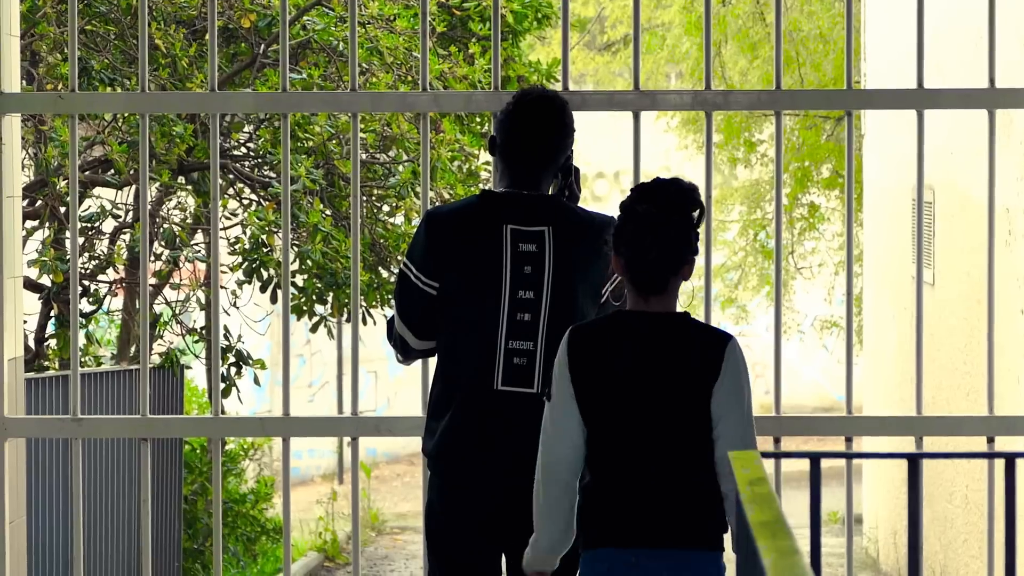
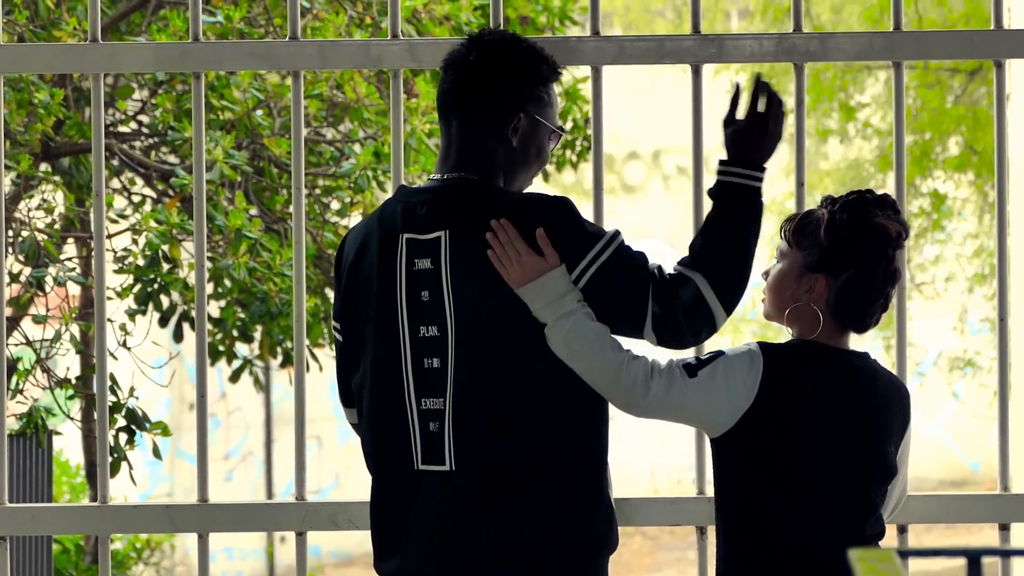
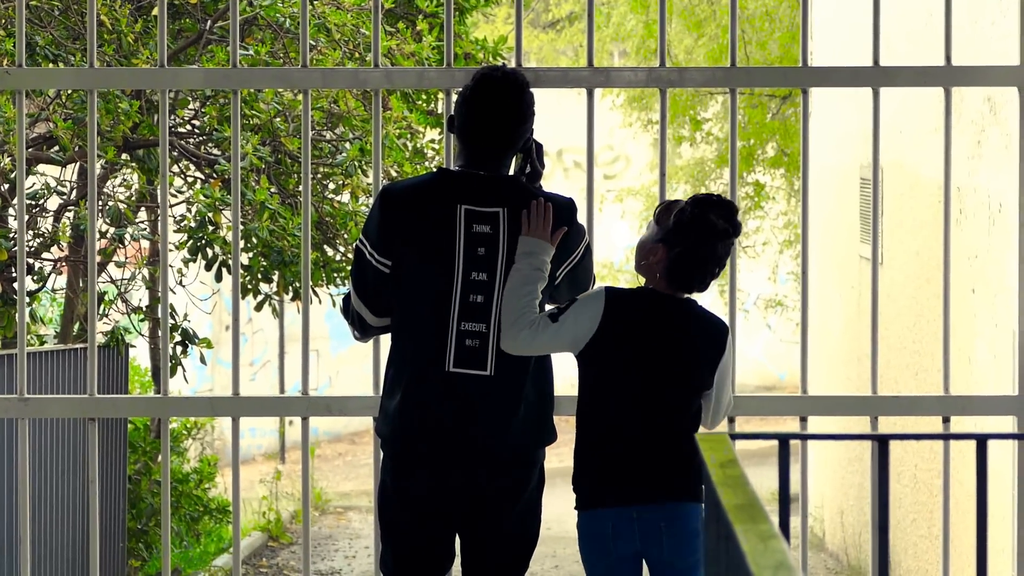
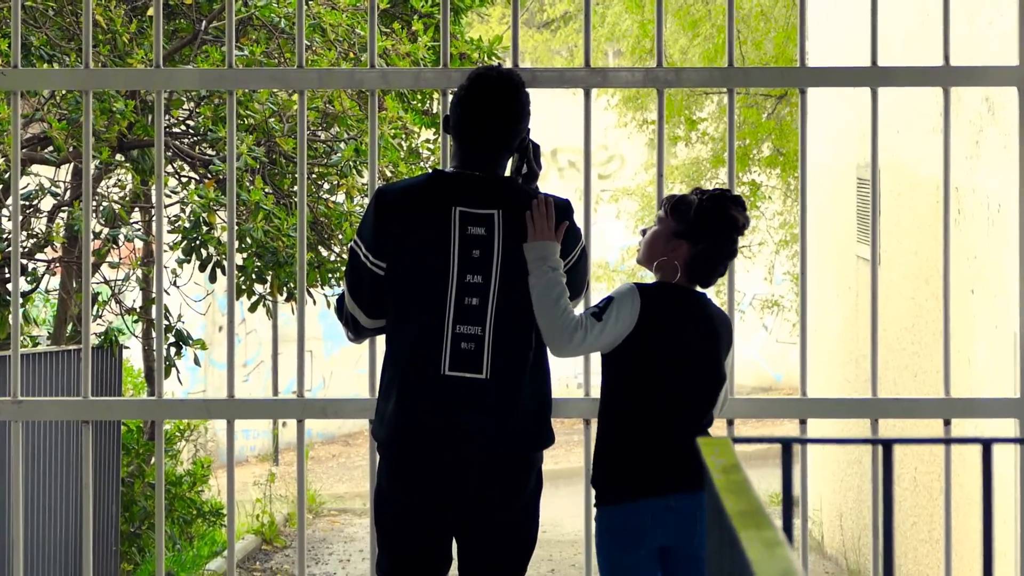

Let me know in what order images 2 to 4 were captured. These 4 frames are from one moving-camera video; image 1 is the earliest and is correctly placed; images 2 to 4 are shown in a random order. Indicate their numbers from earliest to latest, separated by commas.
3, 4, 2
